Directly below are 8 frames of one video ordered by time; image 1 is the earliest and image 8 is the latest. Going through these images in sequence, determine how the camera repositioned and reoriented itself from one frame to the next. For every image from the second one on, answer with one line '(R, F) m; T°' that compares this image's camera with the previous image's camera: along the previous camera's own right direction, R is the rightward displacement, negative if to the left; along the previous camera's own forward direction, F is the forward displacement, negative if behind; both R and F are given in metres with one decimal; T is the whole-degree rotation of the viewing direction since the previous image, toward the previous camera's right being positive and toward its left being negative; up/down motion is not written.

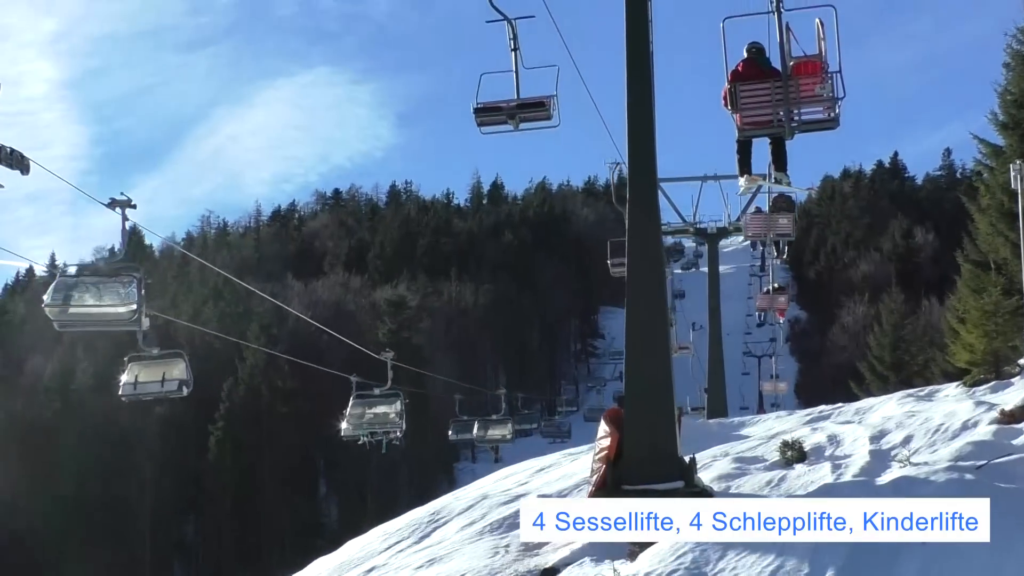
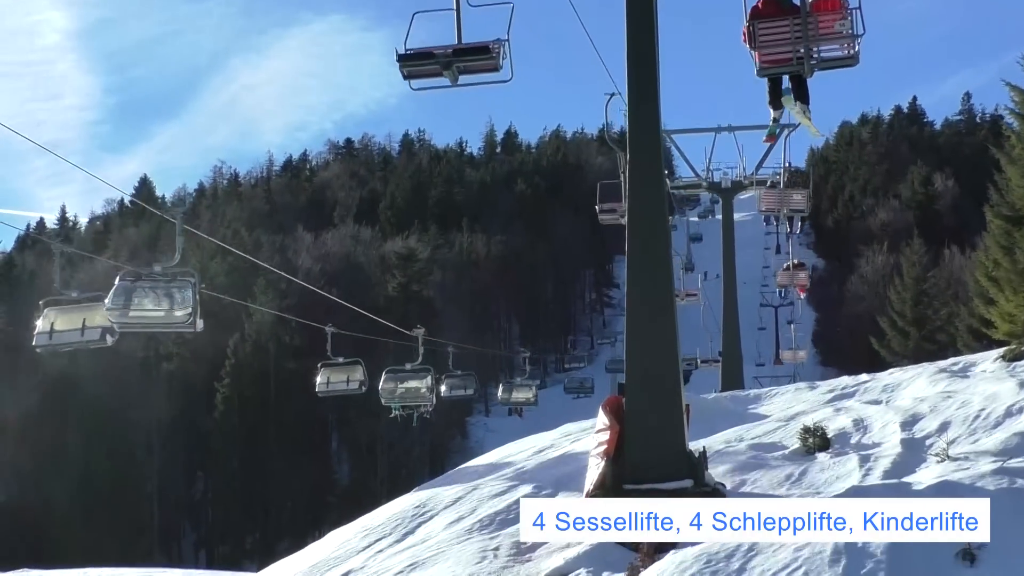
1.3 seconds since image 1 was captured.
(+0.1, +0.6) m; -1°
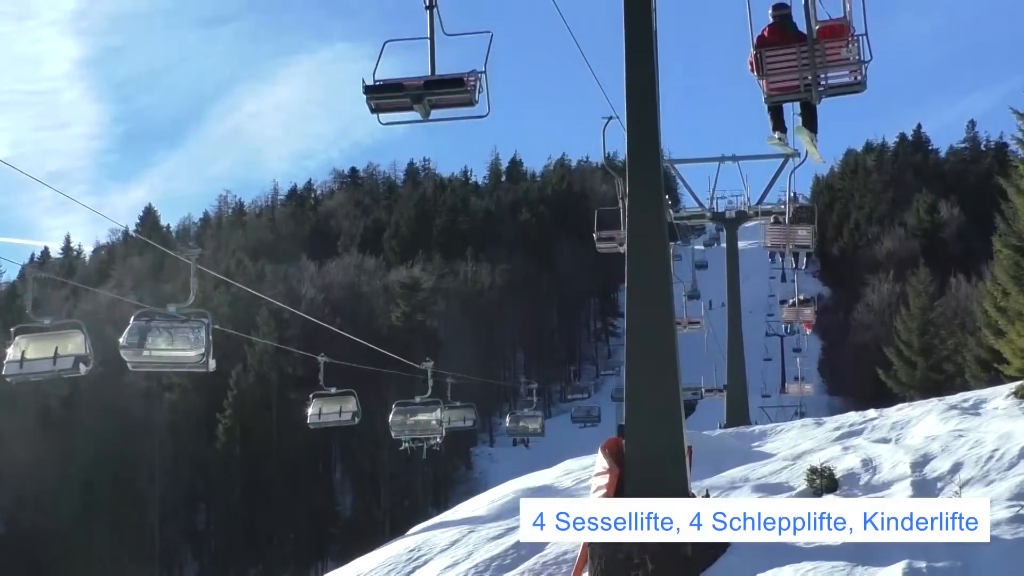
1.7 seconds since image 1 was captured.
(0.0, +0.2) m; 0°
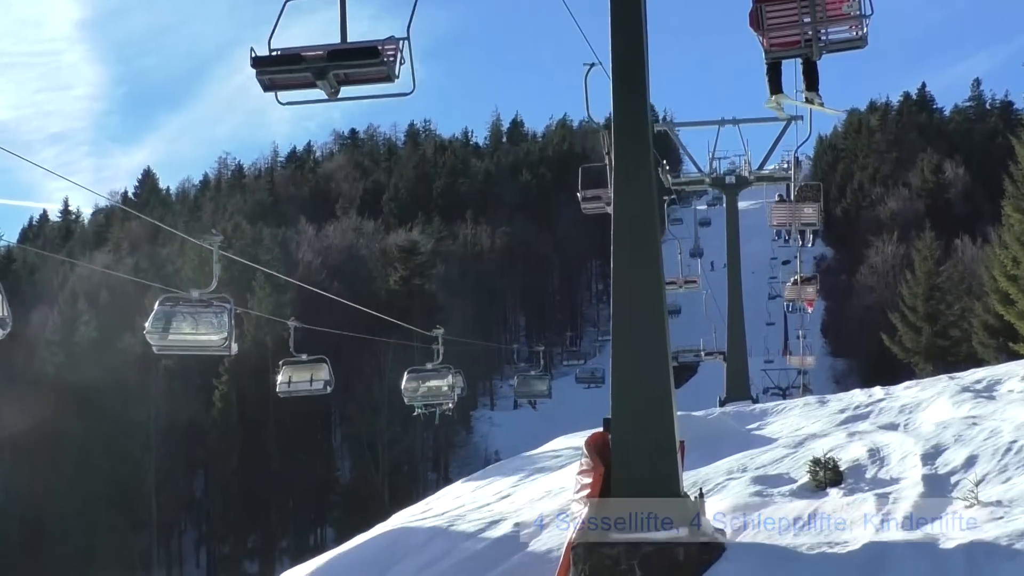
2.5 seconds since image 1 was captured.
(+0.1, +0.4) m; 0°
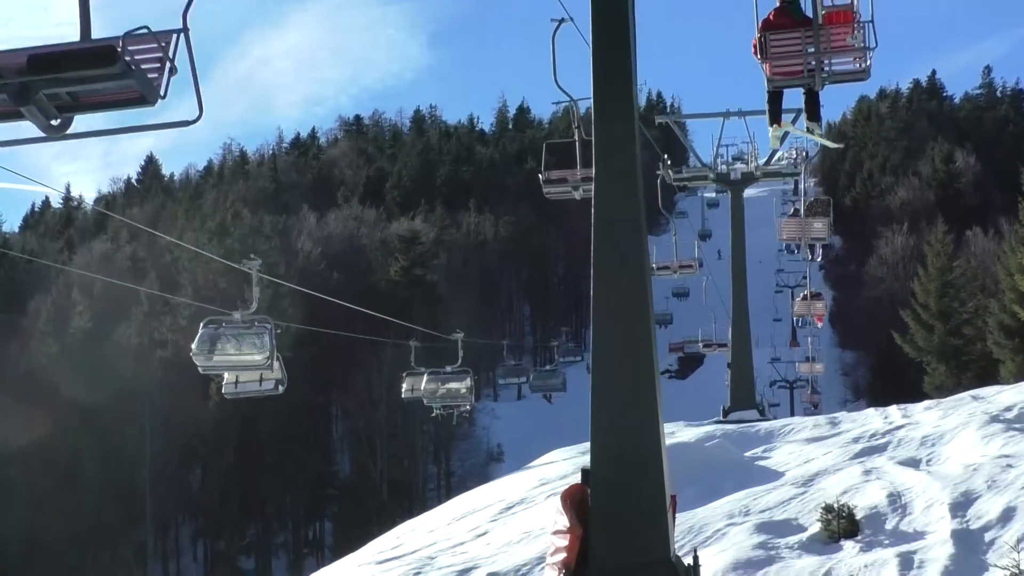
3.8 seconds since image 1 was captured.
(+0.2, +0.6) m; 0°
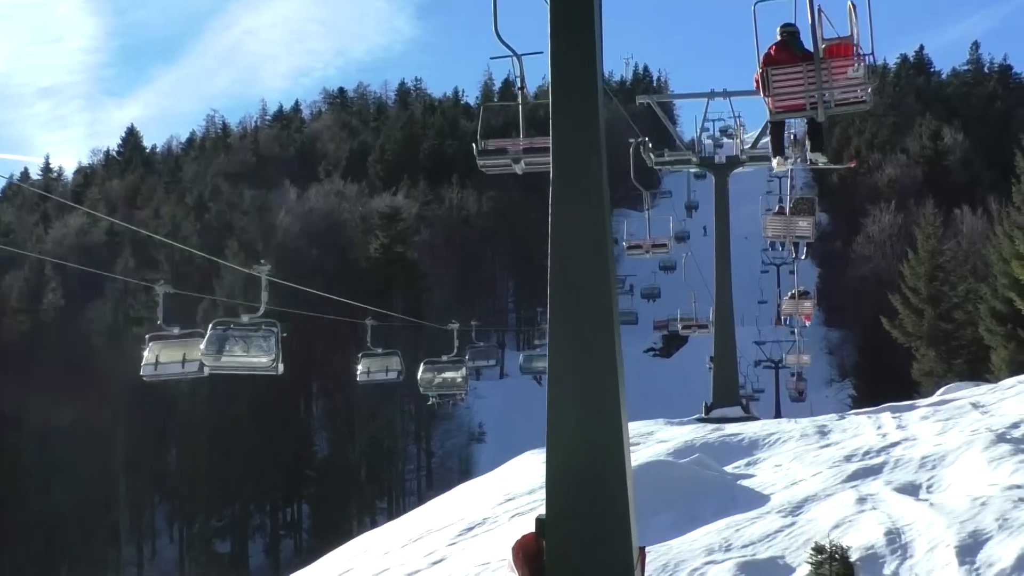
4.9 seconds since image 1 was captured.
(+0.2, +0.6) m; +1°
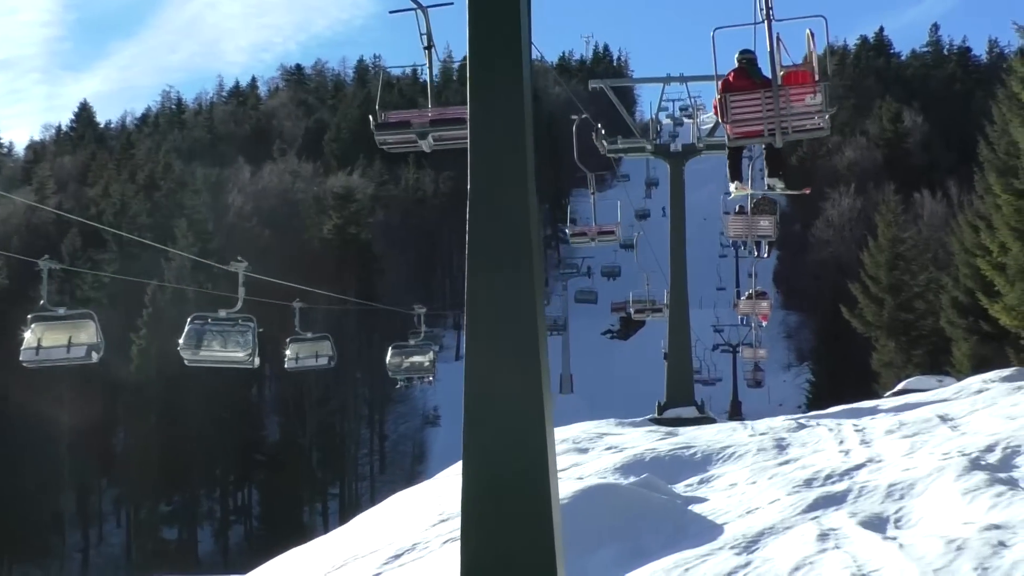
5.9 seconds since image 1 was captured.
(+0.2, +0.6) m; +2°
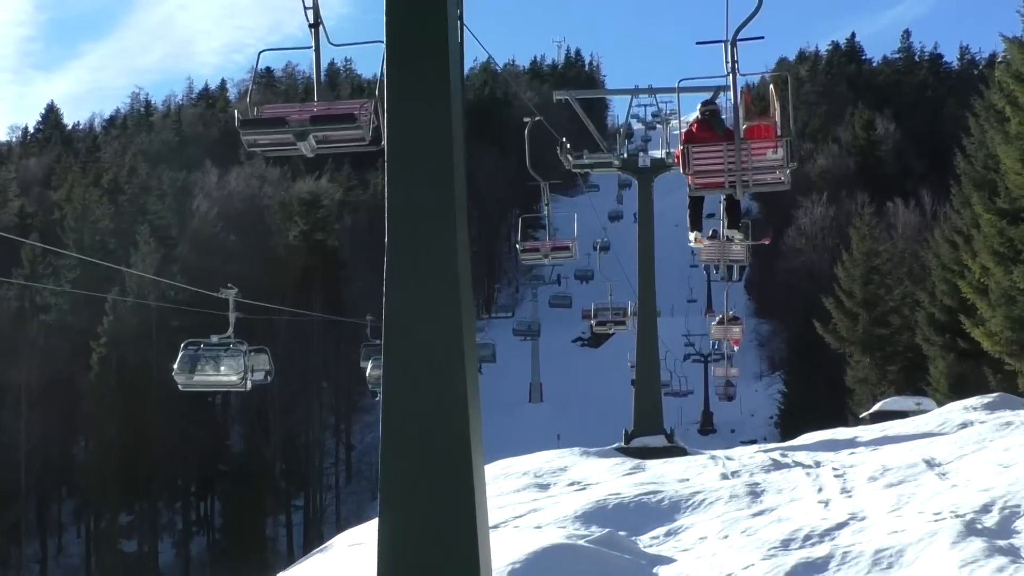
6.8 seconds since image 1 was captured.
(+0.1, +0.5) m; +2°
